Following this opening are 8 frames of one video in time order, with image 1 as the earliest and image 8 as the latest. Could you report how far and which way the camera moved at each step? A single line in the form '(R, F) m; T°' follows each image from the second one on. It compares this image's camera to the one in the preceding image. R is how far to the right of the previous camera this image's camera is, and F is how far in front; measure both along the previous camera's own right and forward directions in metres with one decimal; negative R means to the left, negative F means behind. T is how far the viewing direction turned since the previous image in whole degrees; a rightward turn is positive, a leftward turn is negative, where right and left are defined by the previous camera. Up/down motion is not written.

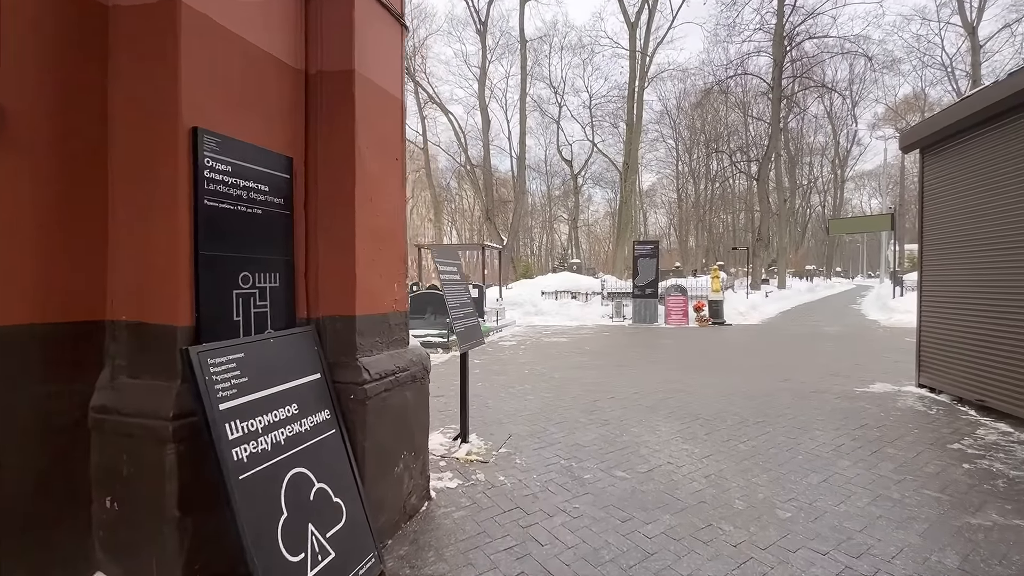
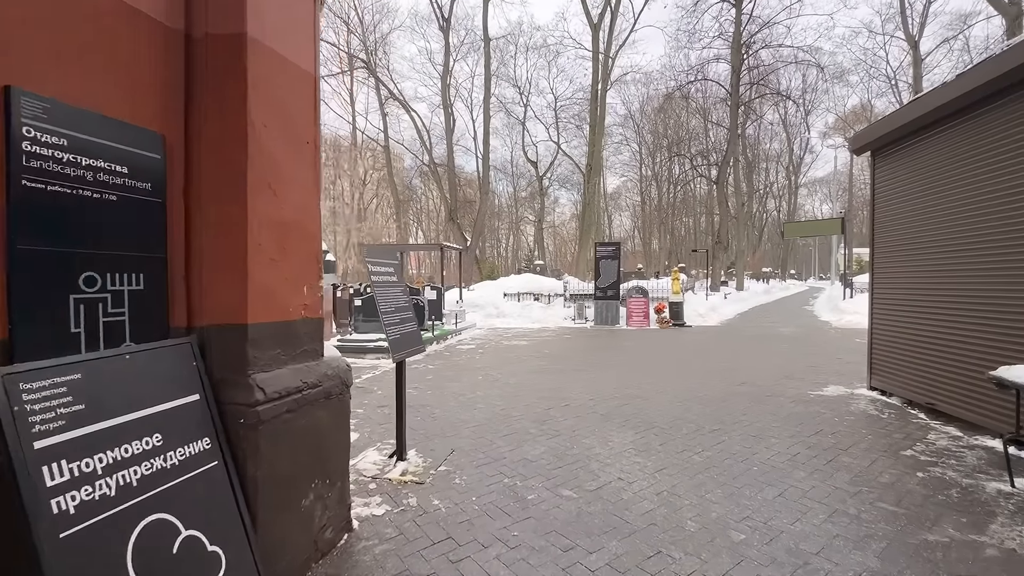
(+0.3, +0.4) m; +4°
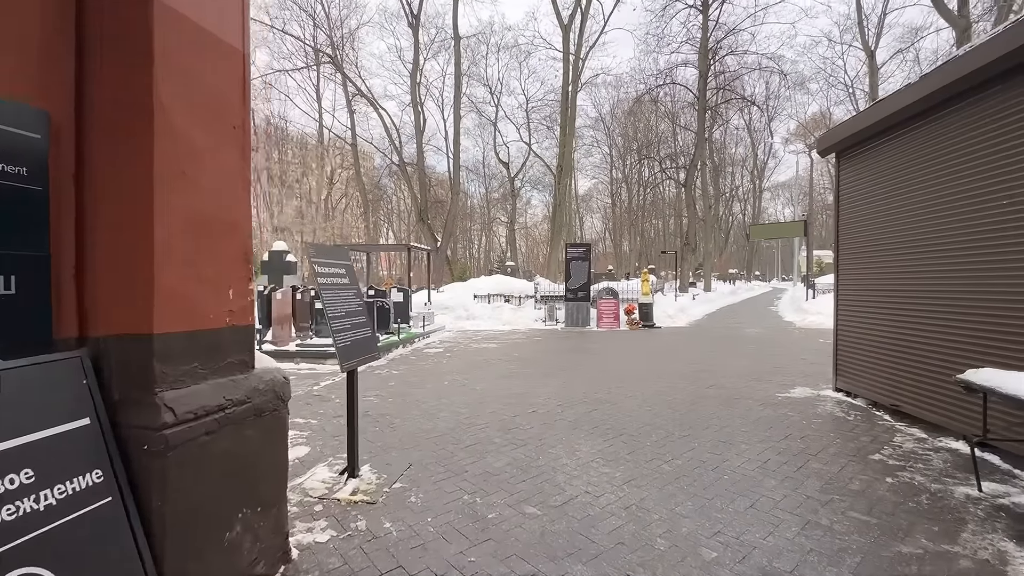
(+0.1, +0.3) m; +3°
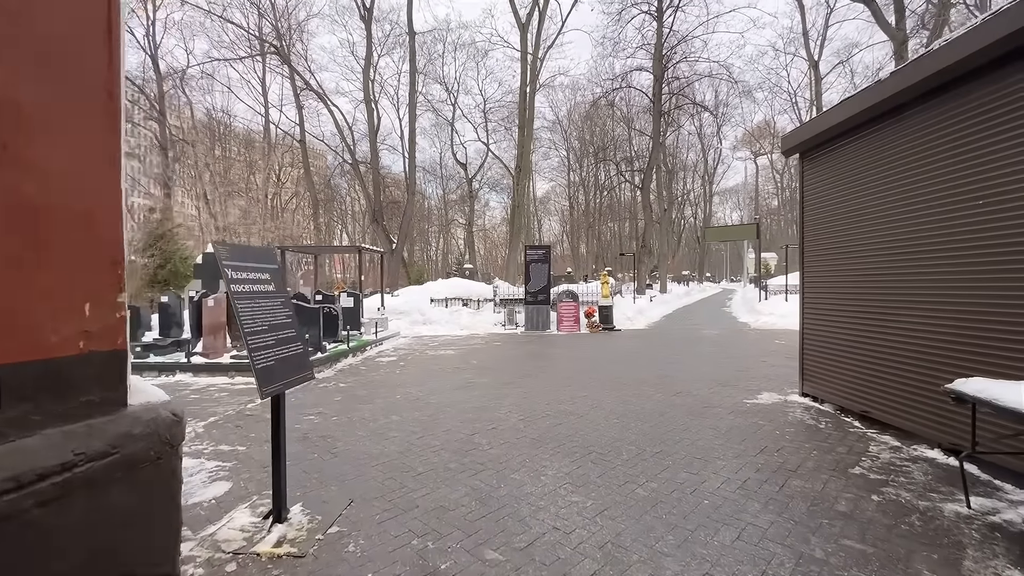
(0.0, +0.5) m; +5°
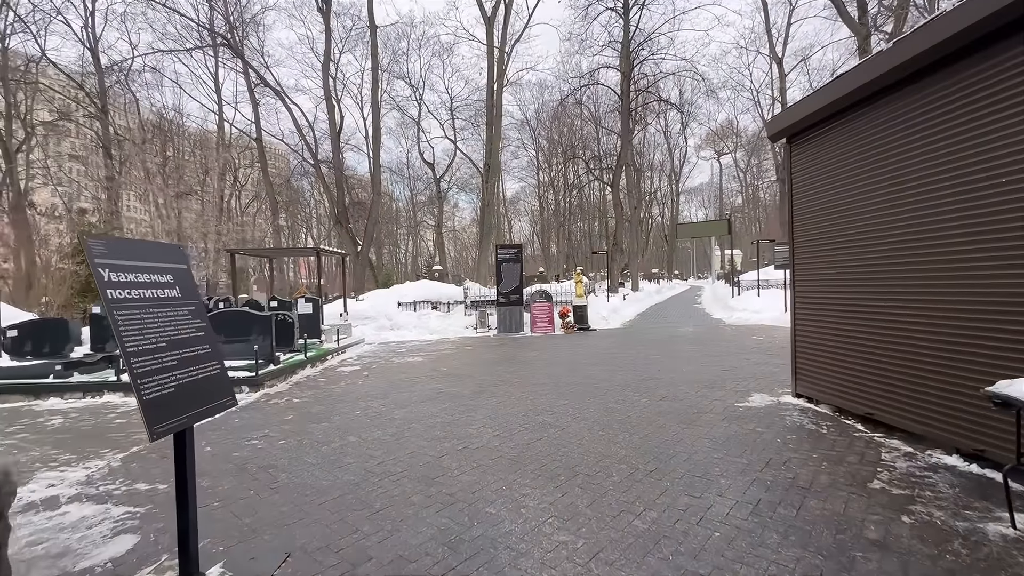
(0.0, +0.7) m; +3°
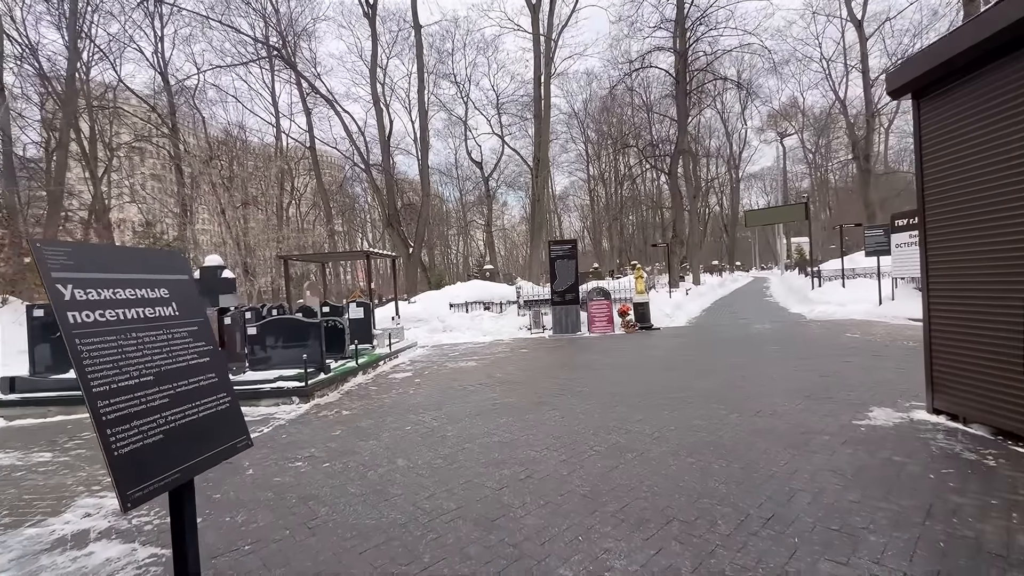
(-0.1, +0.7) m; -6°
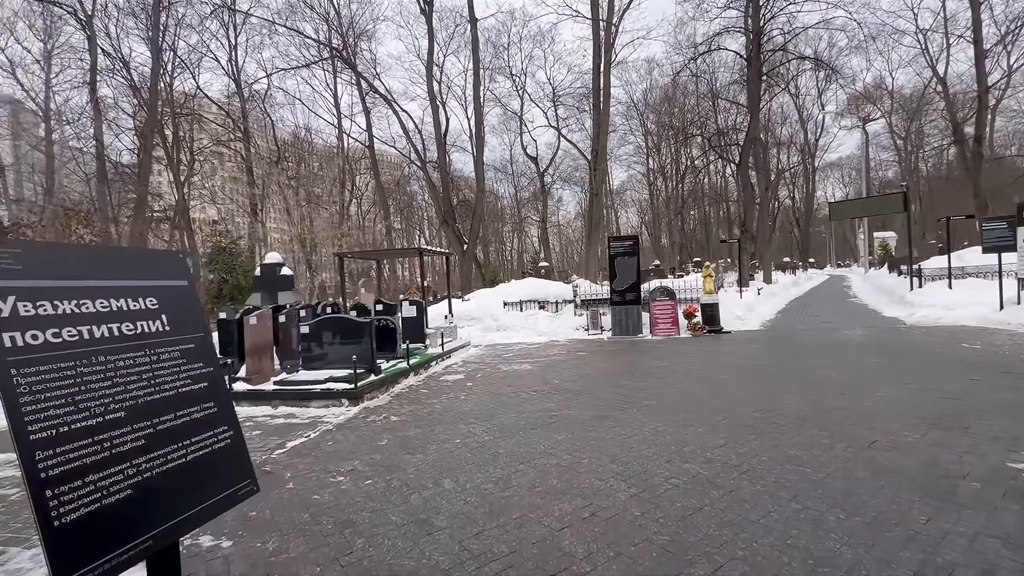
(-0.1, +0.6) m; -7°
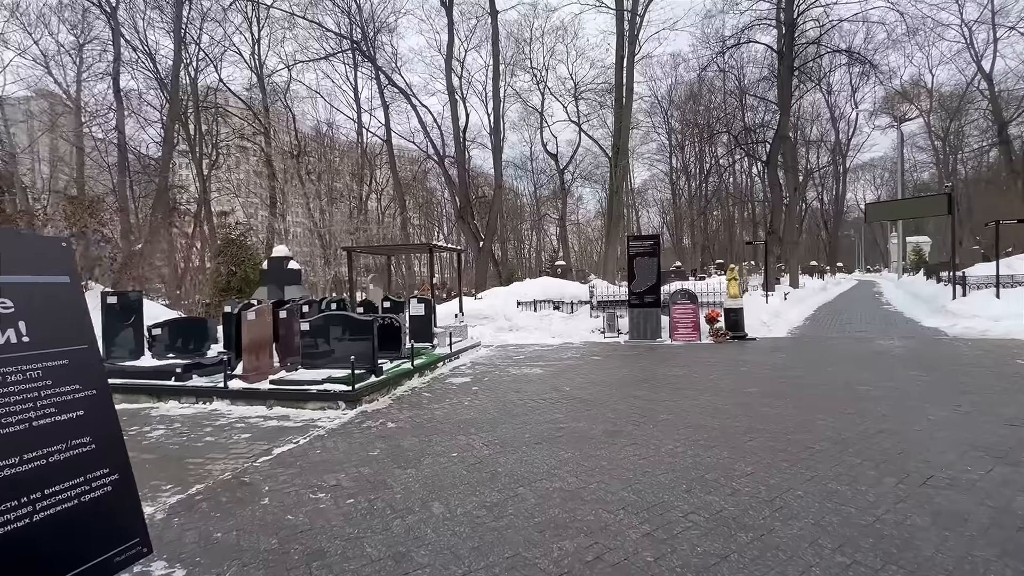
(+0.1, +0.5) m; -2°
